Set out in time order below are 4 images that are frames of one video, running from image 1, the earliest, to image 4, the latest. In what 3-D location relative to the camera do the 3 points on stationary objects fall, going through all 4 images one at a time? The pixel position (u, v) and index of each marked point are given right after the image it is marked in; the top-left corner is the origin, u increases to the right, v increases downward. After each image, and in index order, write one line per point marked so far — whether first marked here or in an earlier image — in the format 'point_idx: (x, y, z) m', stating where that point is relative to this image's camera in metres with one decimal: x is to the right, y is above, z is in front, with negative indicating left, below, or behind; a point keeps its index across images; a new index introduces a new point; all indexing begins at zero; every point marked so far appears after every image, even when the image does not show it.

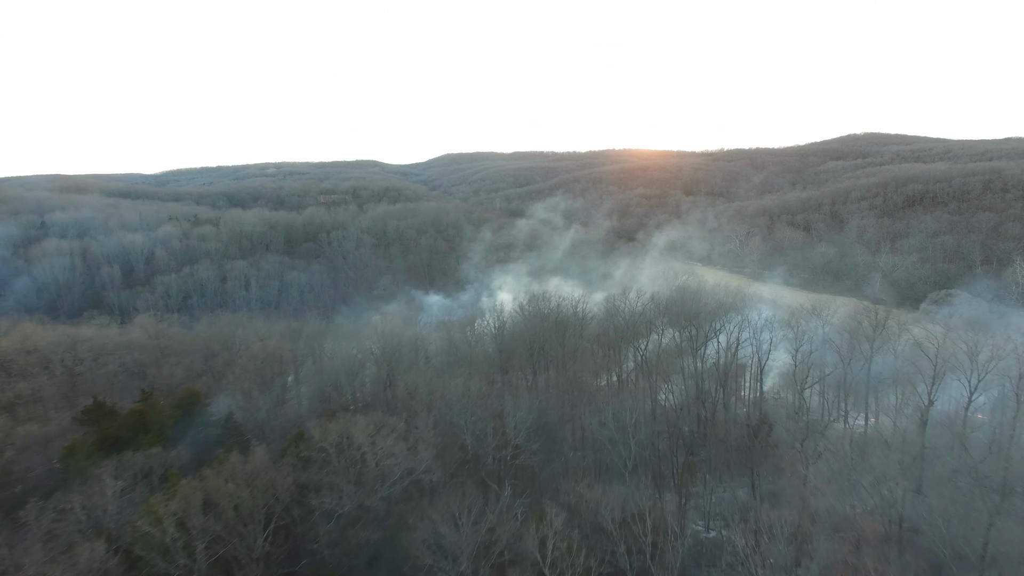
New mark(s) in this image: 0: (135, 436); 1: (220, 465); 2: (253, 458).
0: (-8.7, -3.4, +14.3) m
1: (-5.5, -3.4, +11.7) m
2: (-5.0, -3.3, +12.1) m
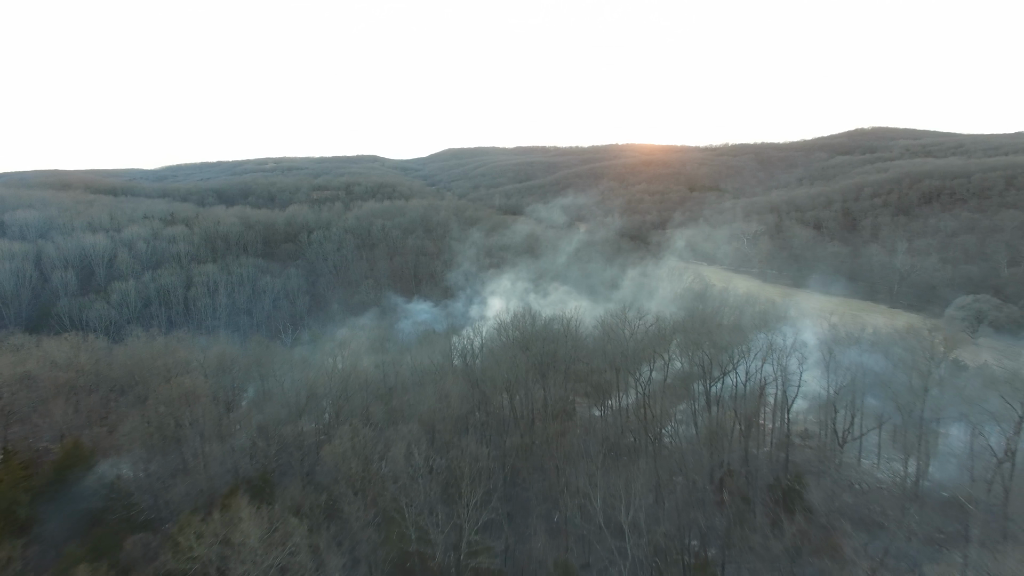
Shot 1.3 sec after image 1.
0: (-9.4, -4.1, +10.9) m
1: (-6.2, -4.0, +8.2) m
2: (-5.7, -4.0, +8.6) m
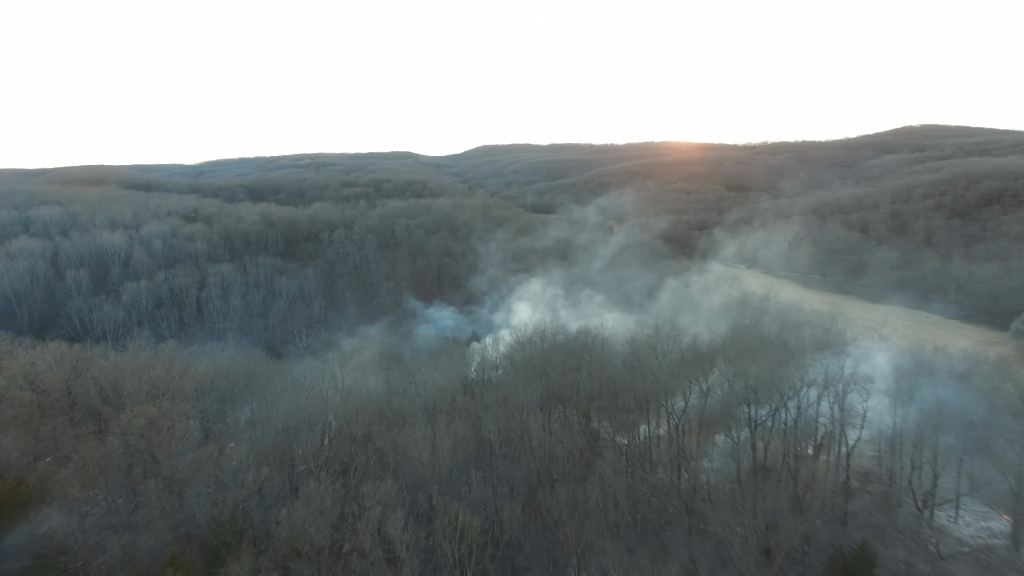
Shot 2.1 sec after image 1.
0: (-9.4, -4.4, +9.1) m
1: (-6.4, -4.4, +6.3) m
2: (-5.9, -4.3, +6.7) m
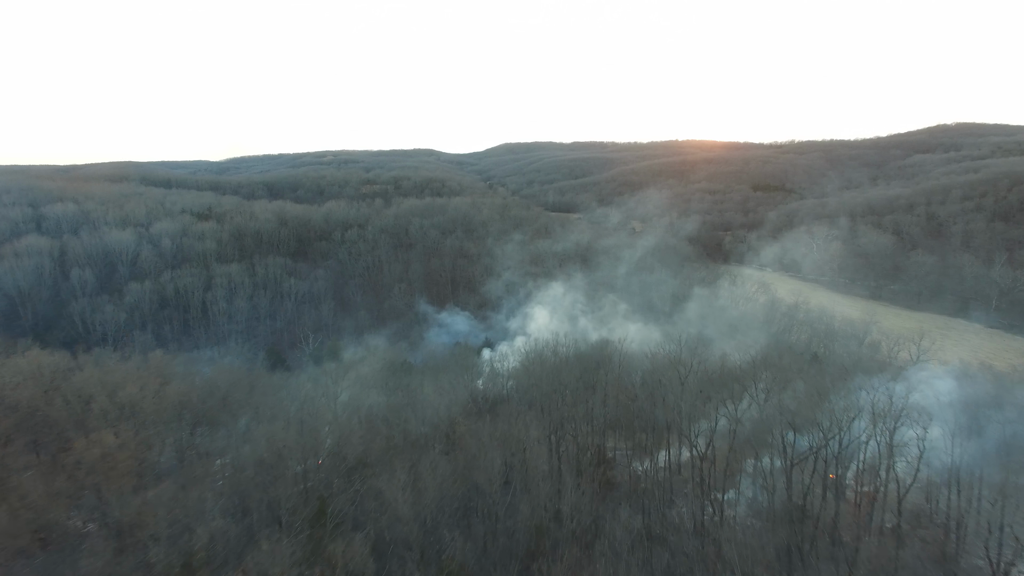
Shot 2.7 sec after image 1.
0: (-9.6, -4.6, +7.8) m
1: (-6.6, -4.7, +4.9) m
2: (-6.1, -4.6, +5.2) m
